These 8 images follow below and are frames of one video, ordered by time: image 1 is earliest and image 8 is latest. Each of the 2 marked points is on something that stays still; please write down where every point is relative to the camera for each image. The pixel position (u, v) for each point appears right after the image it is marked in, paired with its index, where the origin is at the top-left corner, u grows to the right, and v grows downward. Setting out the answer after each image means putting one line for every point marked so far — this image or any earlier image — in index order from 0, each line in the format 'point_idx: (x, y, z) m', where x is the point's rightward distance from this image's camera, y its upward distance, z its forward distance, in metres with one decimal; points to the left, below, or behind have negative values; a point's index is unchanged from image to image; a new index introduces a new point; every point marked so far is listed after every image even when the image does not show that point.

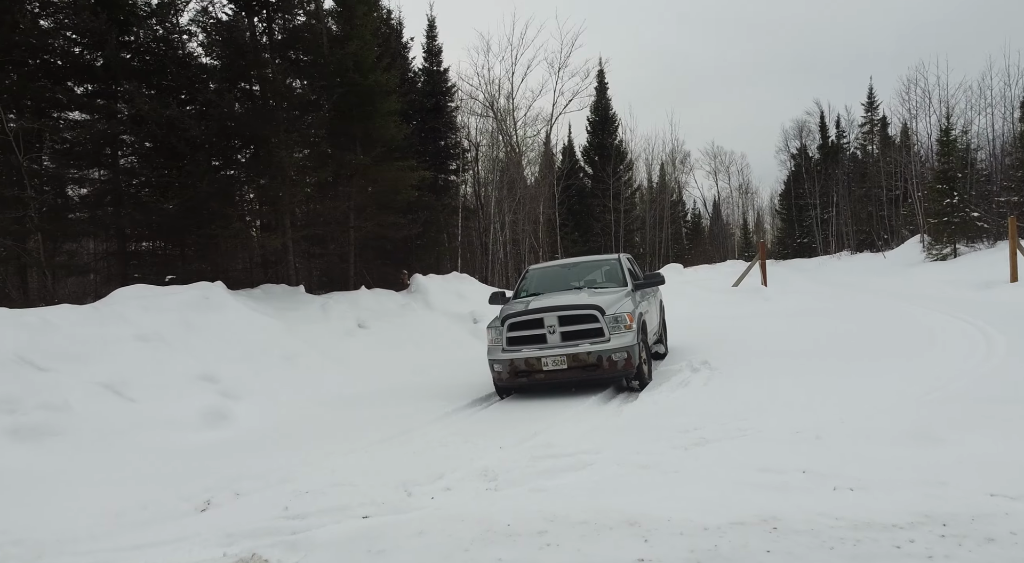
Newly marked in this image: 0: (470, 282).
0: (+0.1, +0.1, +17.7) m
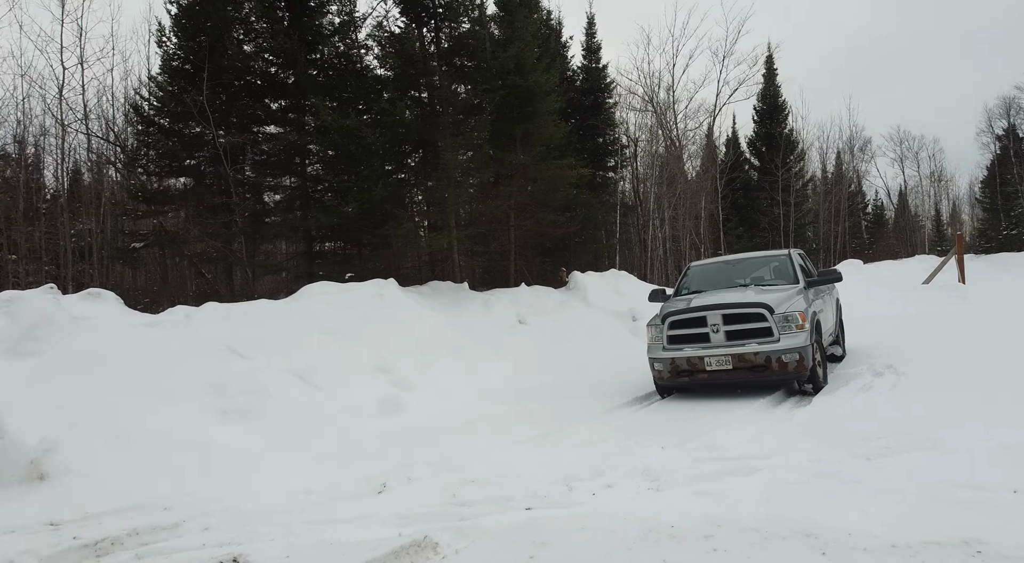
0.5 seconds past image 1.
0: (+2.5, +0.1, +17.6) m
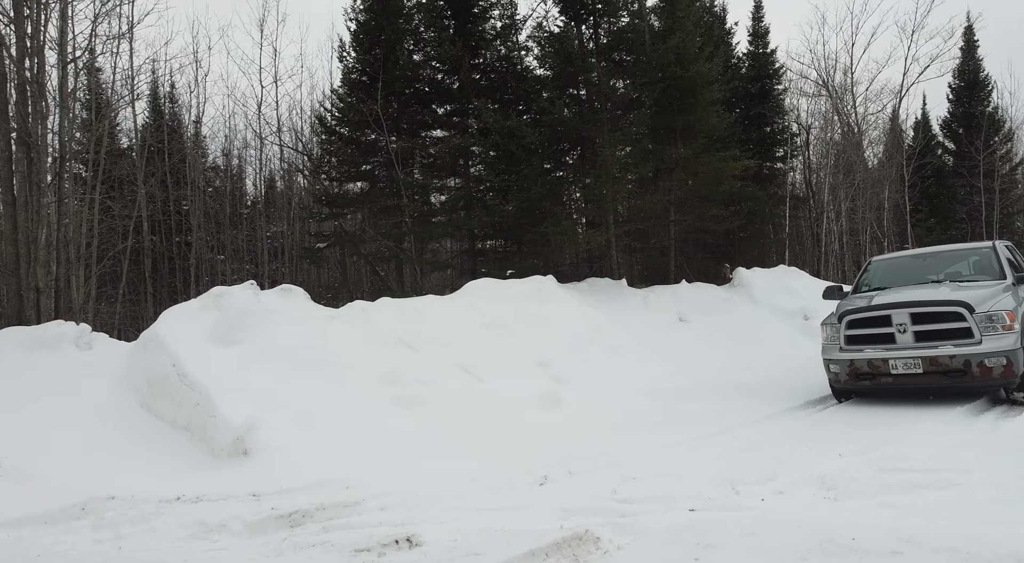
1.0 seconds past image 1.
0: (+5.4, +0.1, +16.3) m
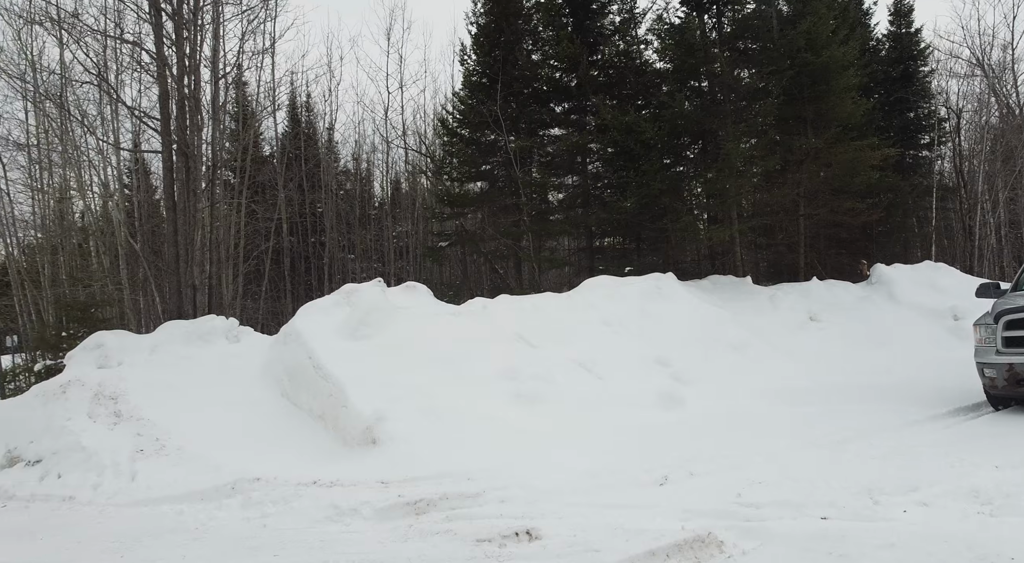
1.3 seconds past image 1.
0: (+7.7, +0.1, +14.8) m
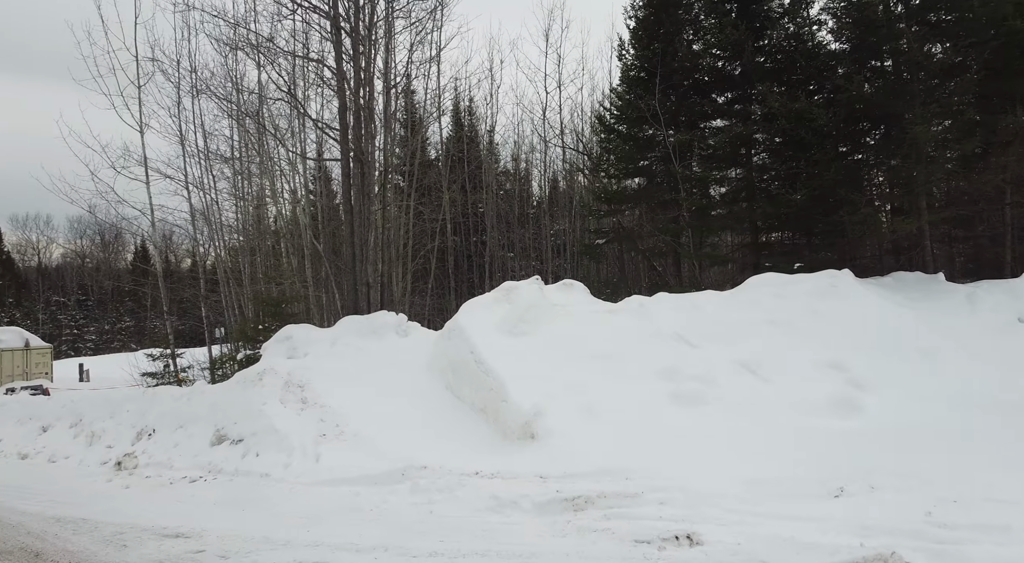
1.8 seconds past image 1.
0: (+10.3, +0.2, +11.4) m
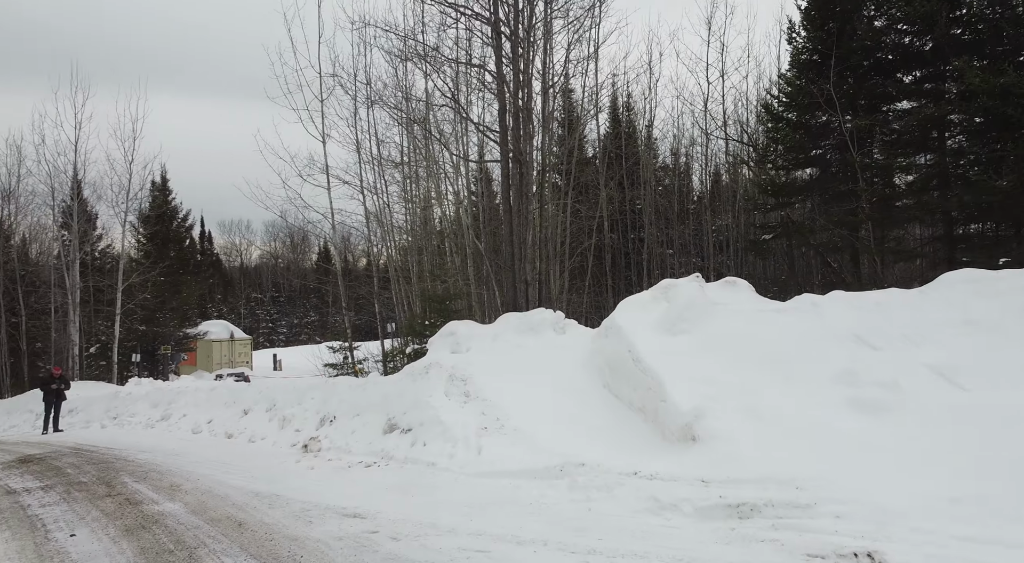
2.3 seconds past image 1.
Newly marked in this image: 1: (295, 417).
0: (+12.7, +0.3, +9.3) m
1: (-4.9, -3.1, +18.6) m
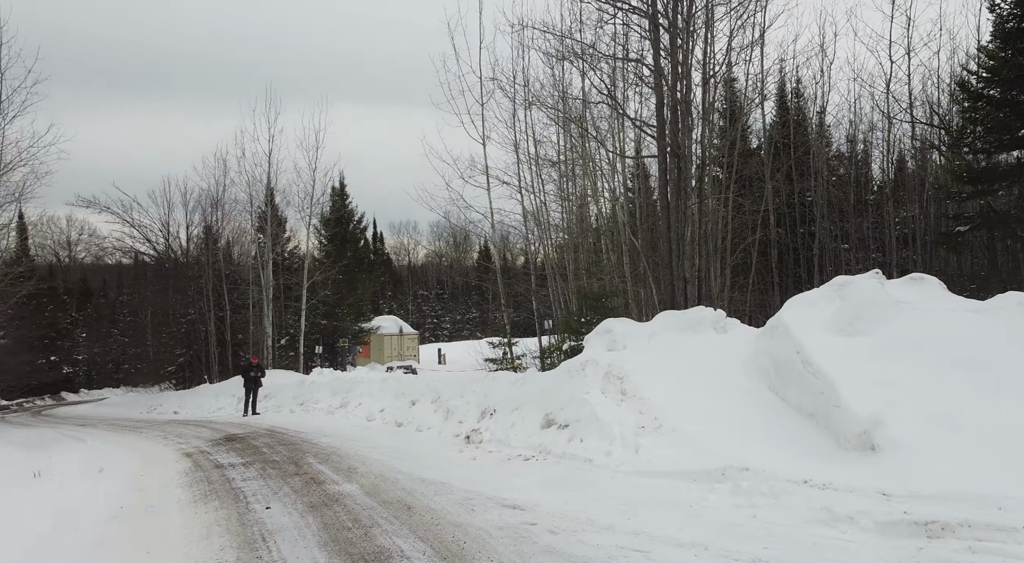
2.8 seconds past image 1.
0: (+14.4, +0.3, +7.4) m
1: (-1.2, -3.0, +19.9) m
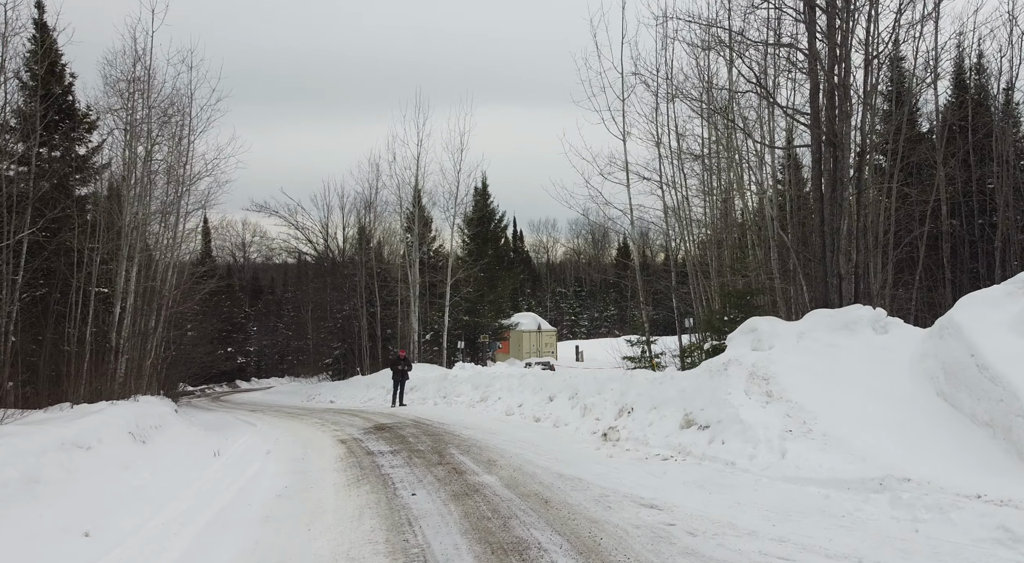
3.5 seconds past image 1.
0: (+15.4, +0.3, +5.3) m
1: (+2.0, -3.0, +20.1) m
